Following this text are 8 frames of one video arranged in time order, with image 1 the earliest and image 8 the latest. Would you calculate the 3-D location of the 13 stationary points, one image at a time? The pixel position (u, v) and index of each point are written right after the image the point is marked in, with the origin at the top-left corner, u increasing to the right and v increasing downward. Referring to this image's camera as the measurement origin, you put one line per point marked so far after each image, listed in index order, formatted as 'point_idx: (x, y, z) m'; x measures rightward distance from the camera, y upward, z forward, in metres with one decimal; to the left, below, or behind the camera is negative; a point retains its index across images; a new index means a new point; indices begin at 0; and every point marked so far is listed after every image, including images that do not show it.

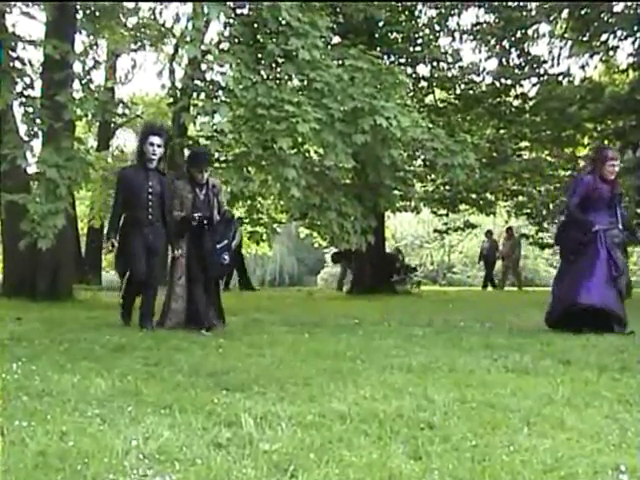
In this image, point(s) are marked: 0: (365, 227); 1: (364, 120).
0: (+0.4, +0.1, +9.8) m
1: (+0.4, +1.0, +9.1) m
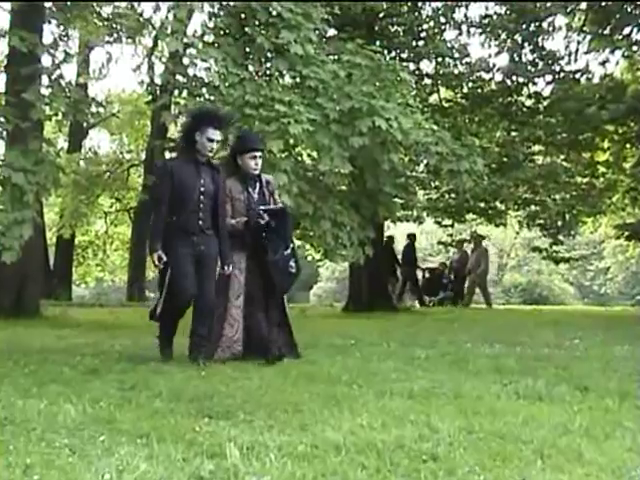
0: (+0.4, 0.0, +9.0) m
1: (+0.3, +0.9, +8.3) m
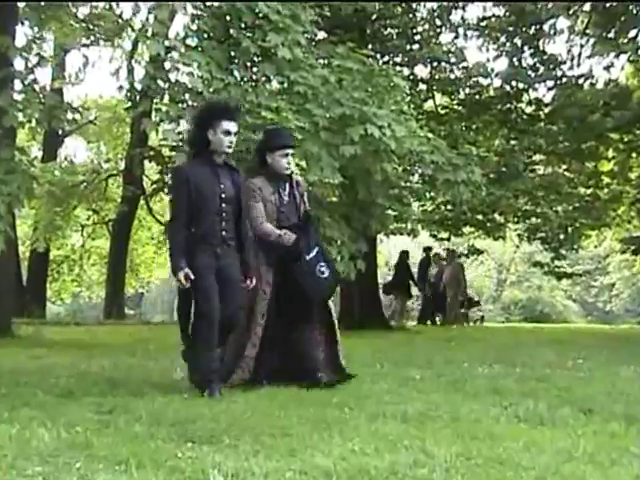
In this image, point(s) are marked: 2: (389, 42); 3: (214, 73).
0: (+0.3, -0.1, +8.6) m
1: (+0.3, +0.8, +7.8) m
2: (+0.6, +1.8, +9.2) m
3: (-0.8, +1.2, +7.6) m
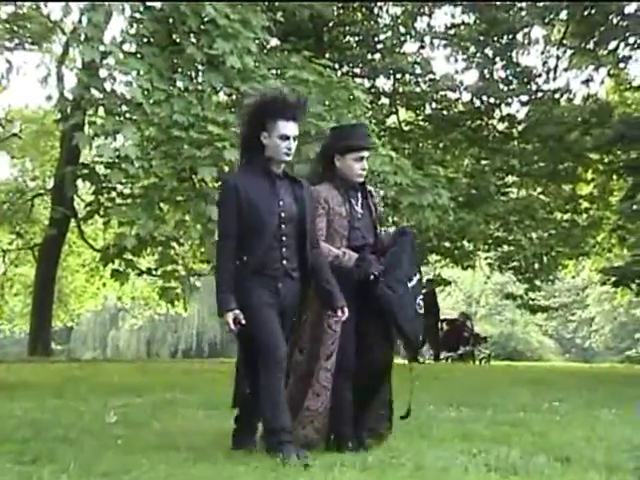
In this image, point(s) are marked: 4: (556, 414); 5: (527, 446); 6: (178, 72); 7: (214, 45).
0: (-0.1, -0.3, +7.8) m
1: (-0.1, +0.6, +7.1) m
2: (+0.2, +1.5, +8.5) m
3: (-1.1, +1.0, +6.9) m
4: (+1.6, -1.2, +7.2) m
5: (+1.3, -1.3, +6.7) m
6: (-0.9, +1.1, +6.9) m
7: (-0.7, +1.3, +6.8) m
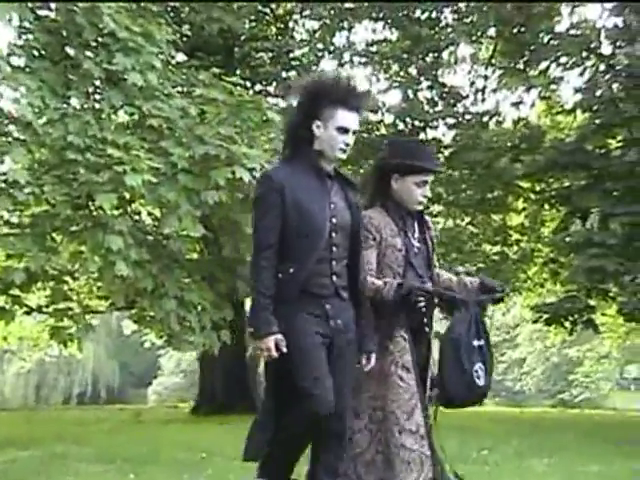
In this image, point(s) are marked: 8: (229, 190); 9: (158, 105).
0: (-0.7, -0.6, +7.2) m
1: (-0.6, +0.4, +6.5) m
2: (-0.4, +1.3, +7.9) m
3: (-1.6, +0.8, +6.2) m
4: (+1.1, -1.4, +6.7) m
5: (+0.8, -1.5, +6.1) m
6: (-1.5, +0.9, +6.3) m
7: (-1.2, +1.1, +6.2) m
8: (-0.6, +0.3, +6.6) m
9: (-1.0, +0.8, +6.5) m
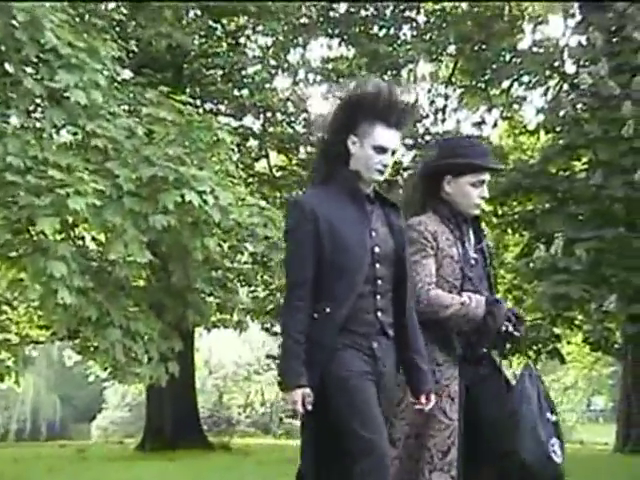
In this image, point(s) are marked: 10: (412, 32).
0: (-1.0, -0.7, +6.8) m
1: (-0.9, +0.3, +6.2) m
2: (-0.8, +1.1, +7.6) m
3: (-1.9, +0.7, +5.9) m
4: (+0.8, -1.6, +6.4) m
5: (+0.5, -1.7, +5.8) m
6: (-1.7, +0.8, +5.9) m
7: (-1.5, +0.9, +5.9) m
8: (-0.8, +0.1, +6.2) m
9: (-1.3, +0.7, +6.2) m
10: (+0.6, +1.4, +7.2) m
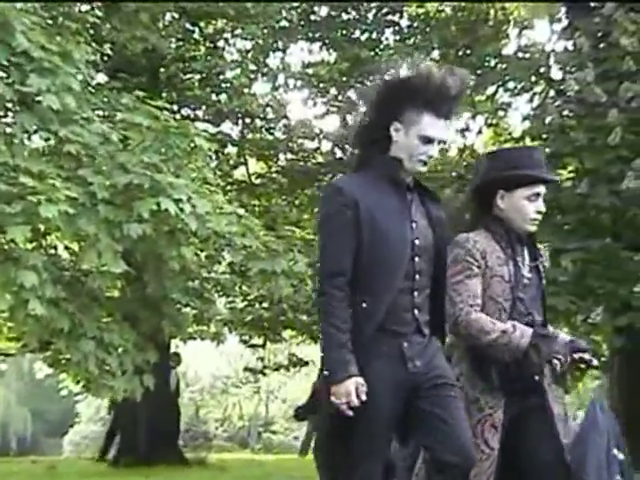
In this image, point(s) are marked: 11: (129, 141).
0: (-1.1, -0.8, +6.6) m
1: (-1.0, +0.2, +6.0) m
2: (-0.9, +1.1, +7.4) m
3: (-2.0, +0.6, +5.7) m
4: (+0.6, -1.6, +6.3) m
5: (+0.4, -1.7, +5.6) m
6: (-1.9, +0.7, +5.7) m
7: (-1.6, +0.9, +5.7) m
8: (-0.9, +0.1, +6.1) m
9: (-1.4, +0.6, +6.0) m
10: (+0.5, +1.4, +7.0) m
11: (-1.2, +0.6, +6.4) m
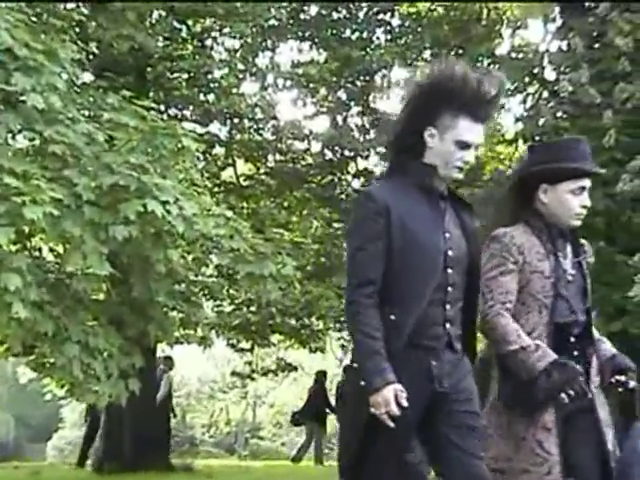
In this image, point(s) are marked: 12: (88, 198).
0: (-1.2, -0.8, +6.5) m
1: (-1.1, +0.2, +5.9) m
2: (-1.0, +1.0, +7.3) m
3: (-2.1, +0.6, +5.6) m
4: (+0.6, -1.6, +6.2) m
5: (+0.3, -1.7, +5.5) m
6: (-1.9, +0.7, +5.6) m
7: (-1.7, +0.9, +5.6) m
8: (-1.0, +0.1, +6.0) m
9: (-1.5, +0.6, +5.9) m
10: (+0.4, +1.4, +6.9) m
11: (-1.2, +0.6, +6.3) m
12: (-1.3, +0.2, +5.9) m
